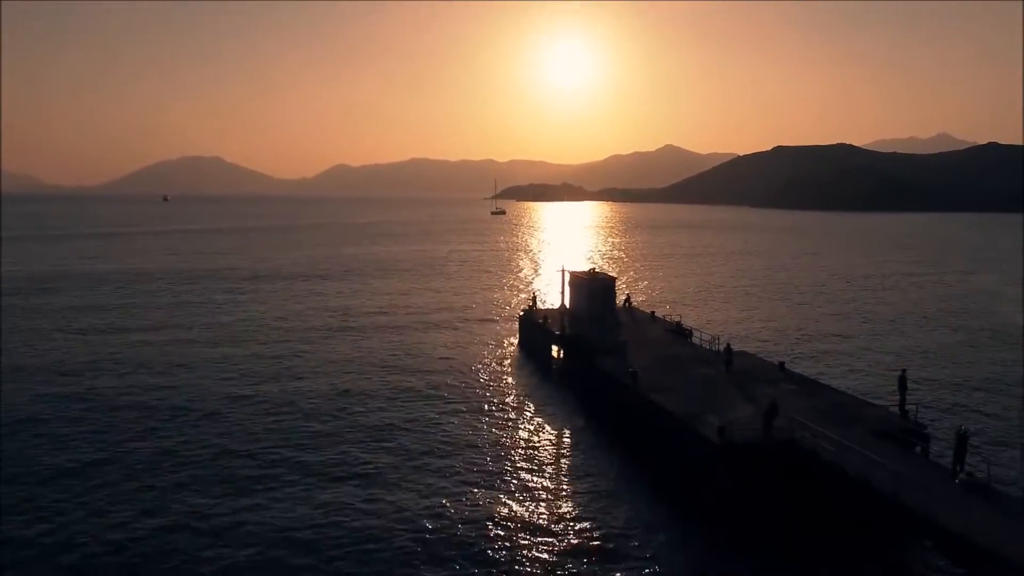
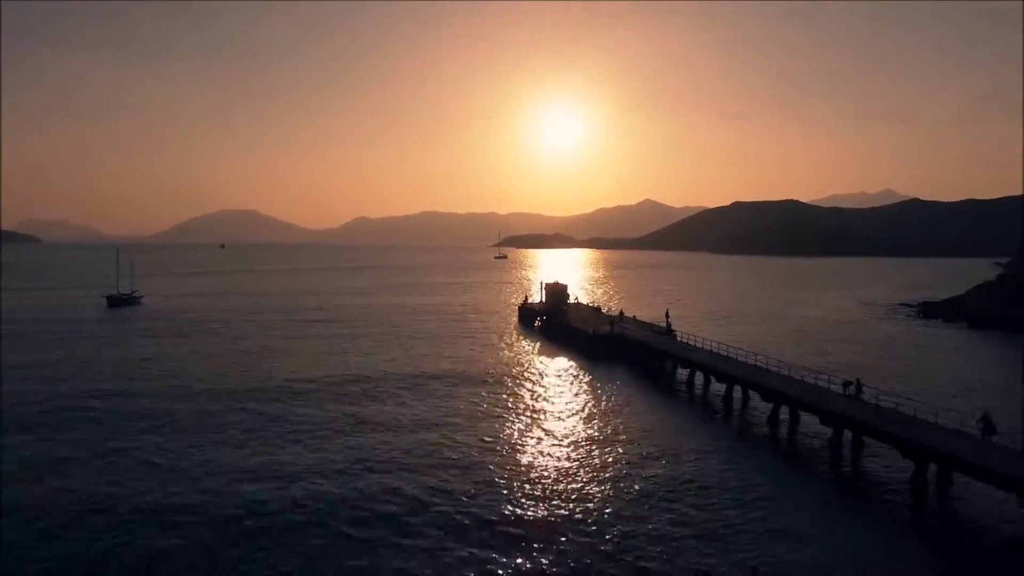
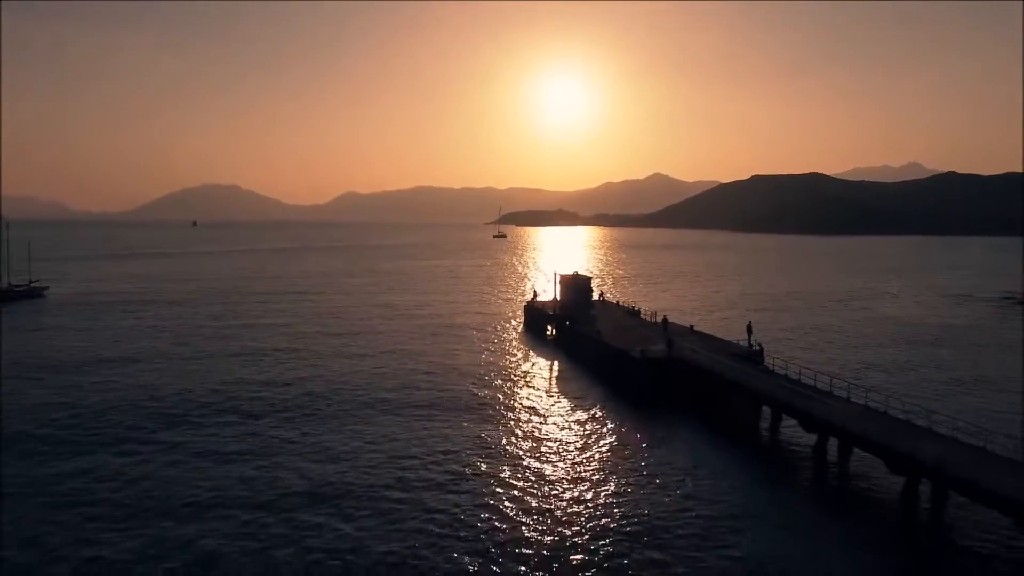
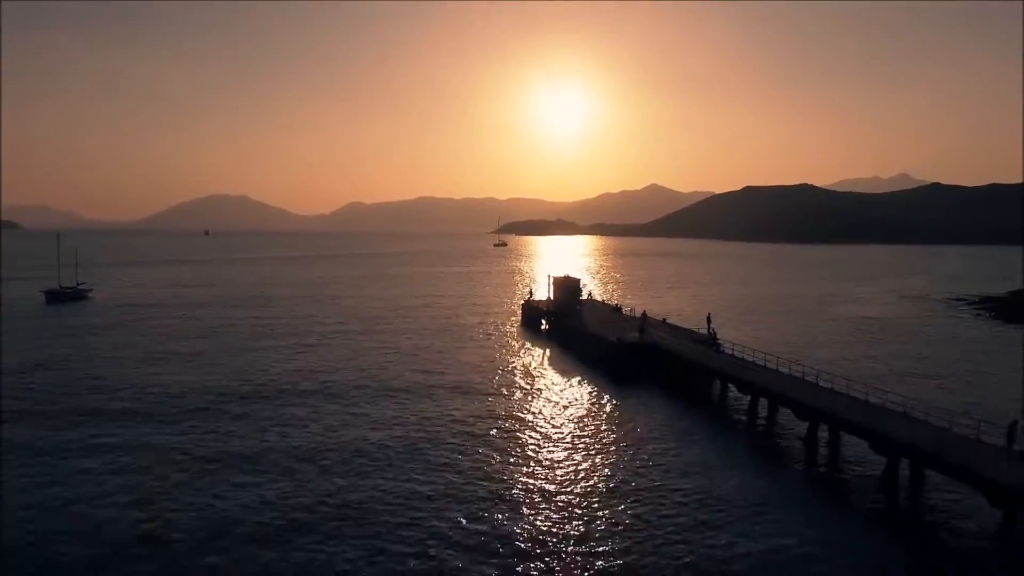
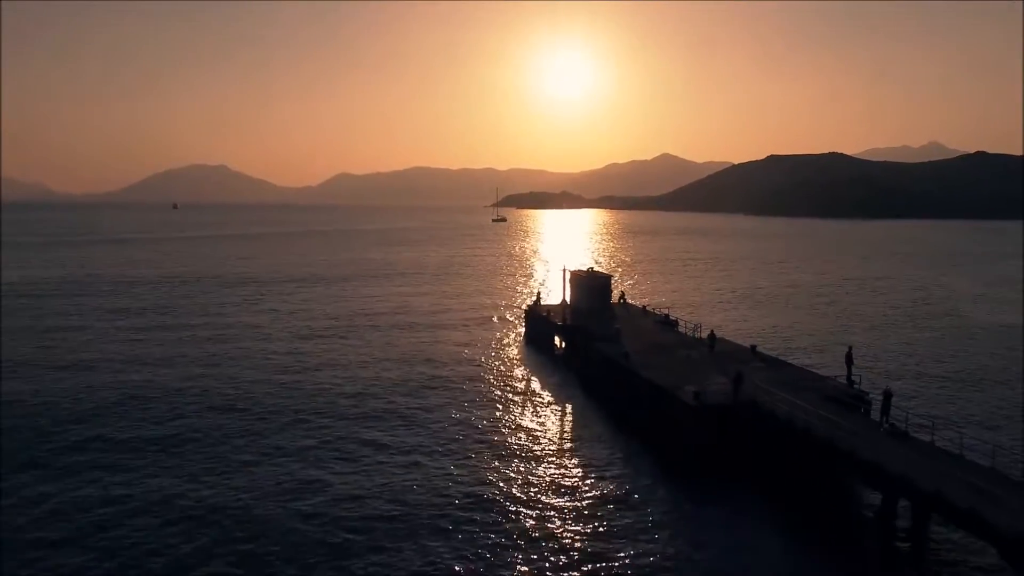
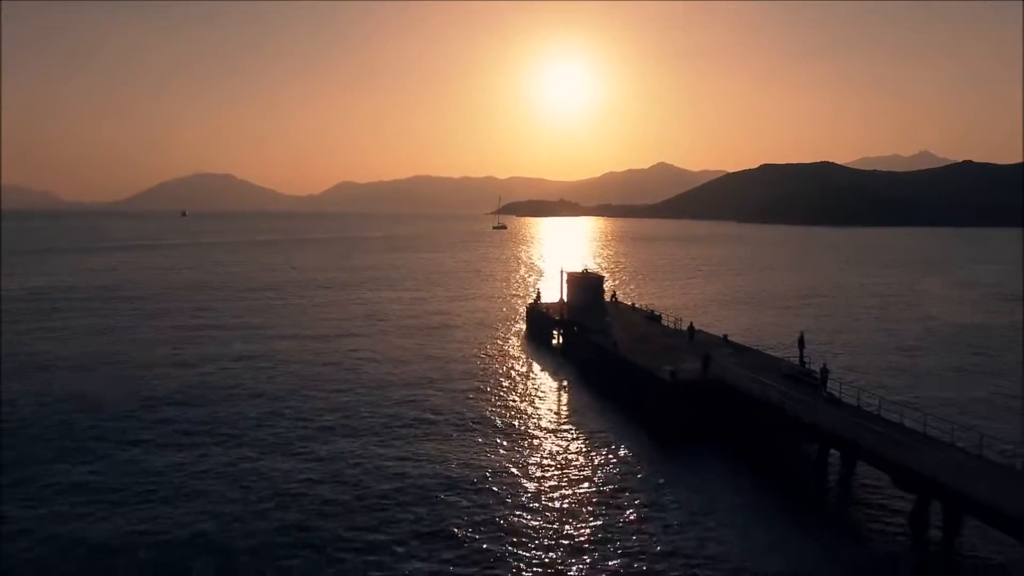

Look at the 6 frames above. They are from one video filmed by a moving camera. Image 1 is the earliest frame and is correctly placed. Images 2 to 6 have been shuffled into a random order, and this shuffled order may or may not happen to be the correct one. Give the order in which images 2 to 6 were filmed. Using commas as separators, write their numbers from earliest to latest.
5, 6, 3, 4, 2
